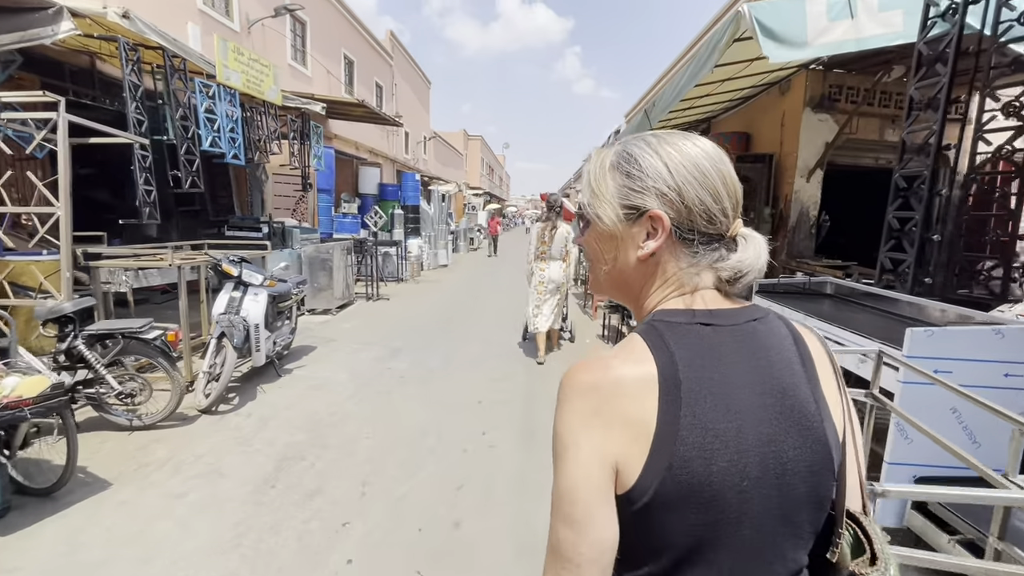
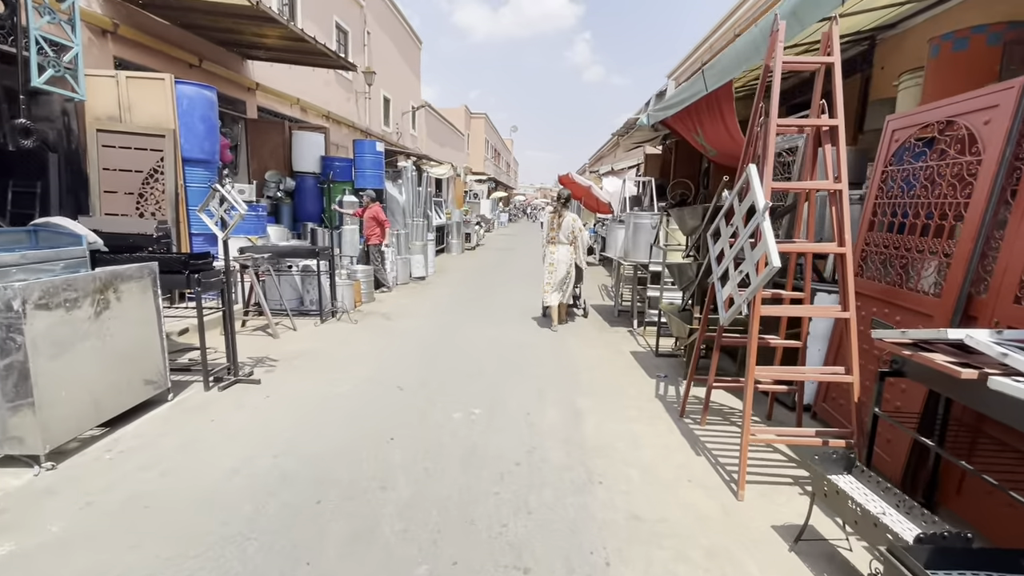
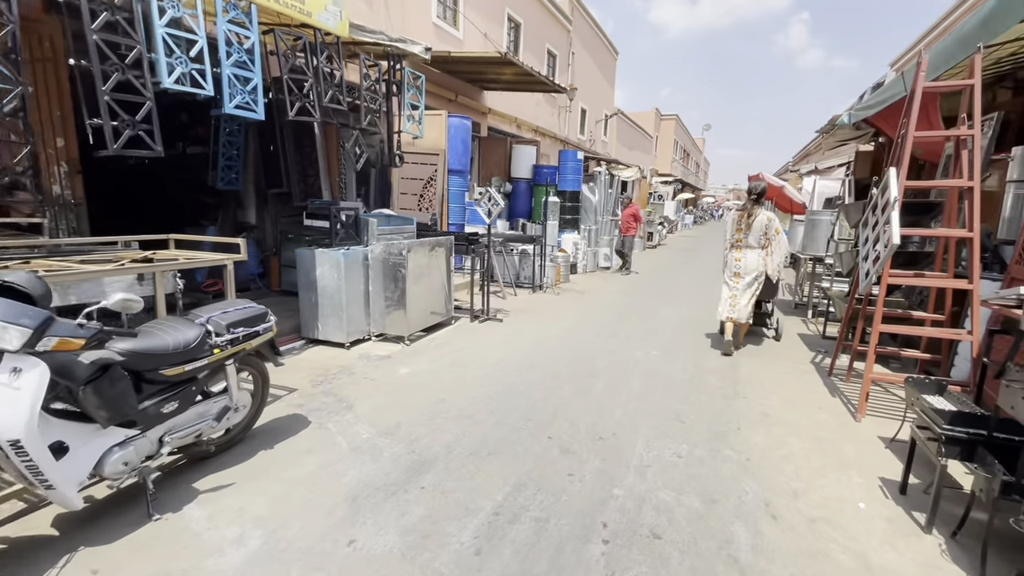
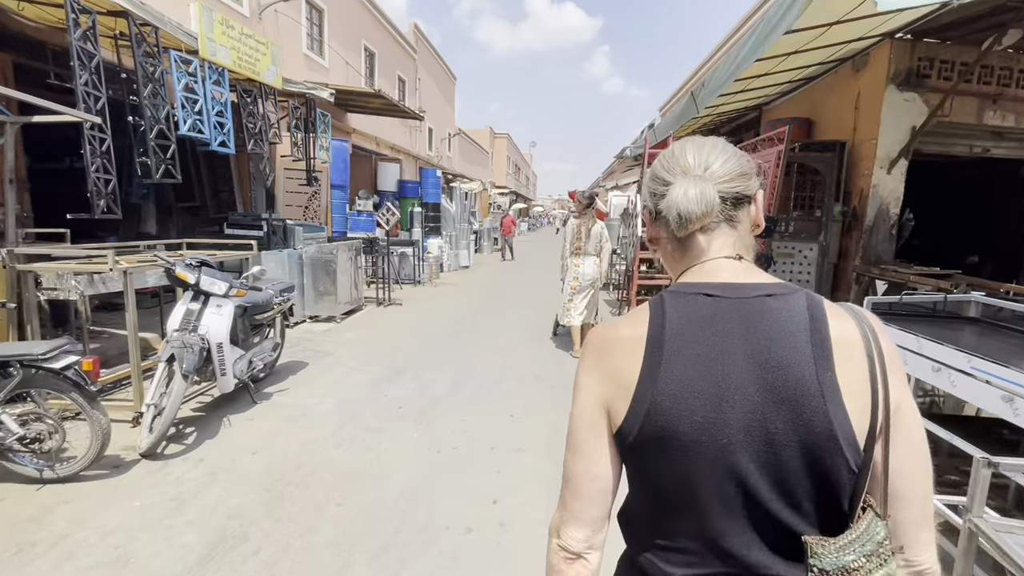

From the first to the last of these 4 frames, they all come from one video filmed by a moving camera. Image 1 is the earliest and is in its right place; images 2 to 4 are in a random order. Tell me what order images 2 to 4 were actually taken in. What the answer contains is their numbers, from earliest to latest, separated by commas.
4, 3, 2
